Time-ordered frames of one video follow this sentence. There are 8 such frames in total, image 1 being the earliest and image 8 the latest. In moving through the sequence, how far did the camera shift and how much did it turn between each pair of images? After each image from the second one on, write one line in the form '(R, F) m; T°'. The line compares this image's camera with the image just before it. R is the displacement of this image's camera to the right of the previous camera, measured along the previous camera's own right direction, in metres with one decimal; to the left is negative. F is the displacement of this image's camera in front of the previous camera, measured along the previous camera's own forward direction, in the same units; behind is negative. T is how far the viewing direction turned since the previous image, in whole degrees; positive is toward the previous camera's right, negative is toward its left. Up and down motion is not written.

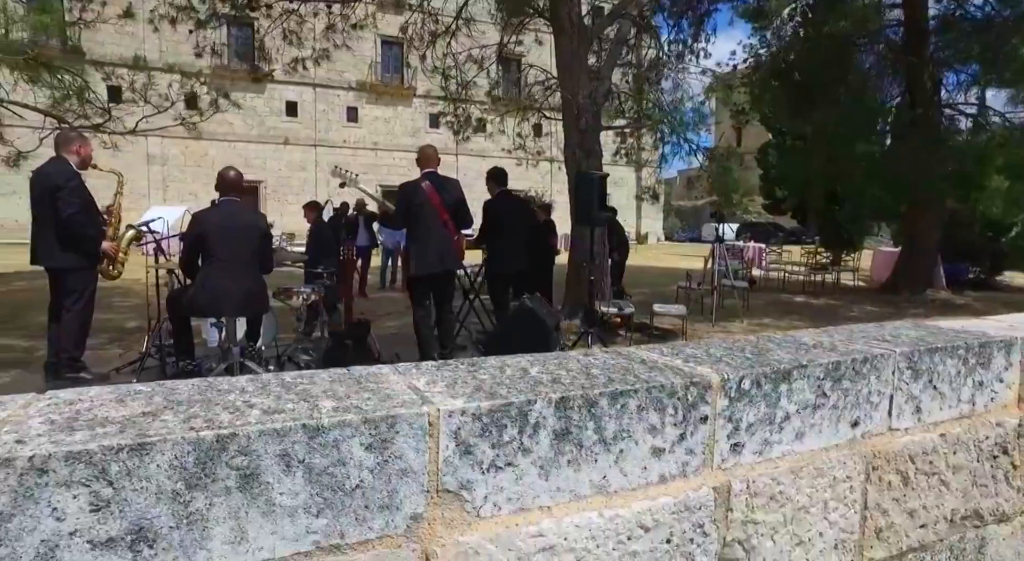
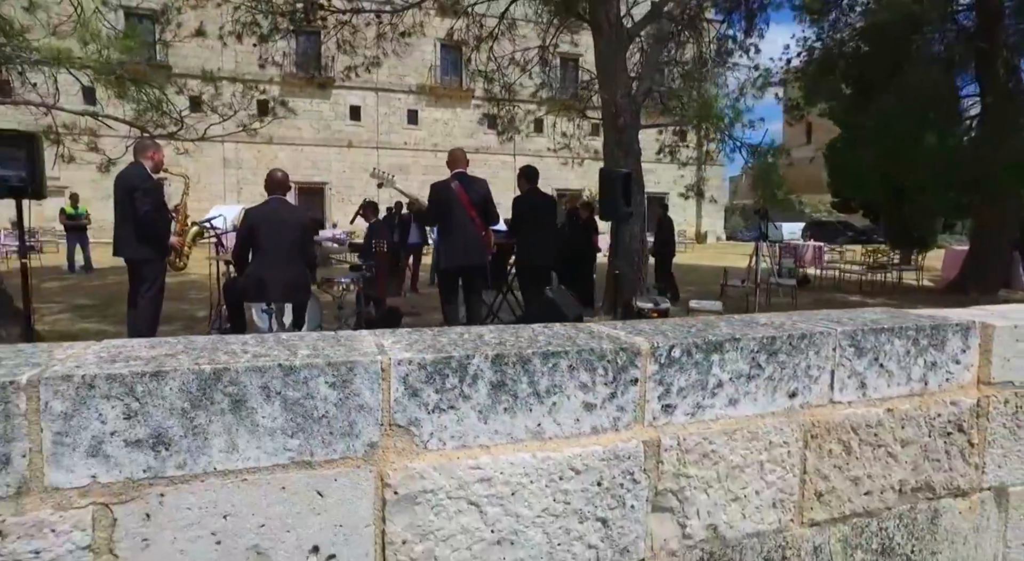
(+0.2, -0.2) m; -6°
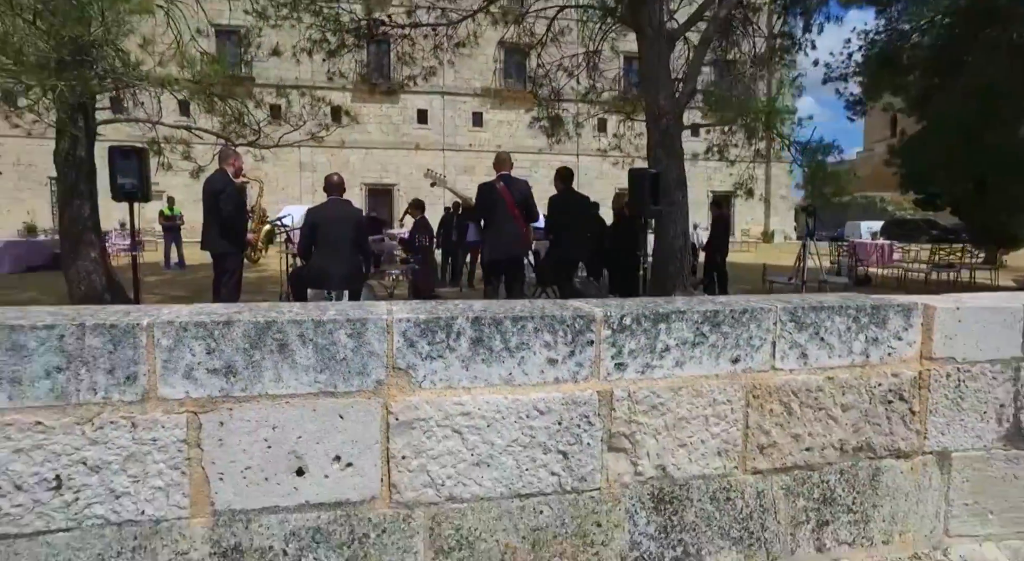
(+0.2, -0.3) m; -6°
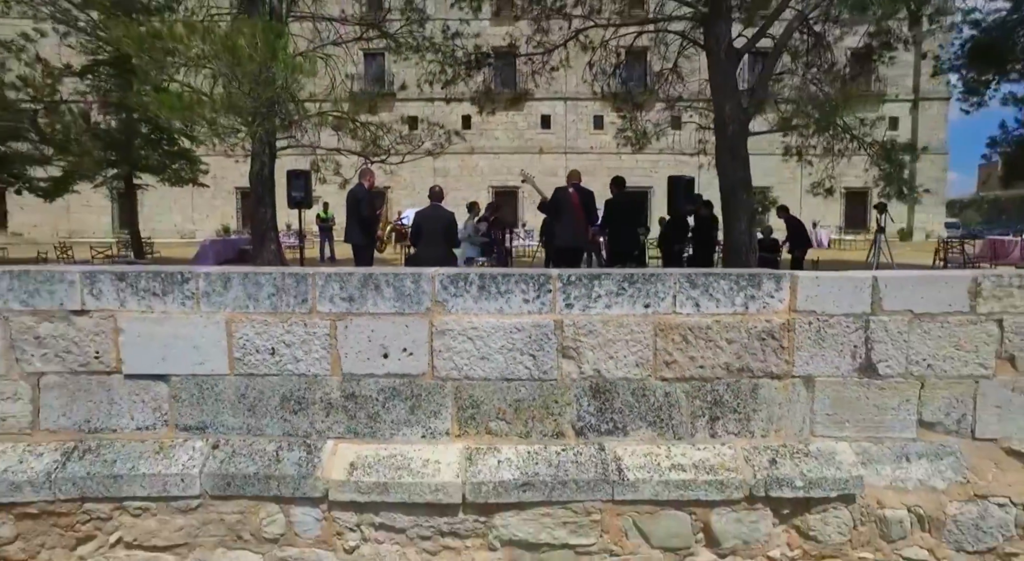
(+0.5, -0.9) m; -12°
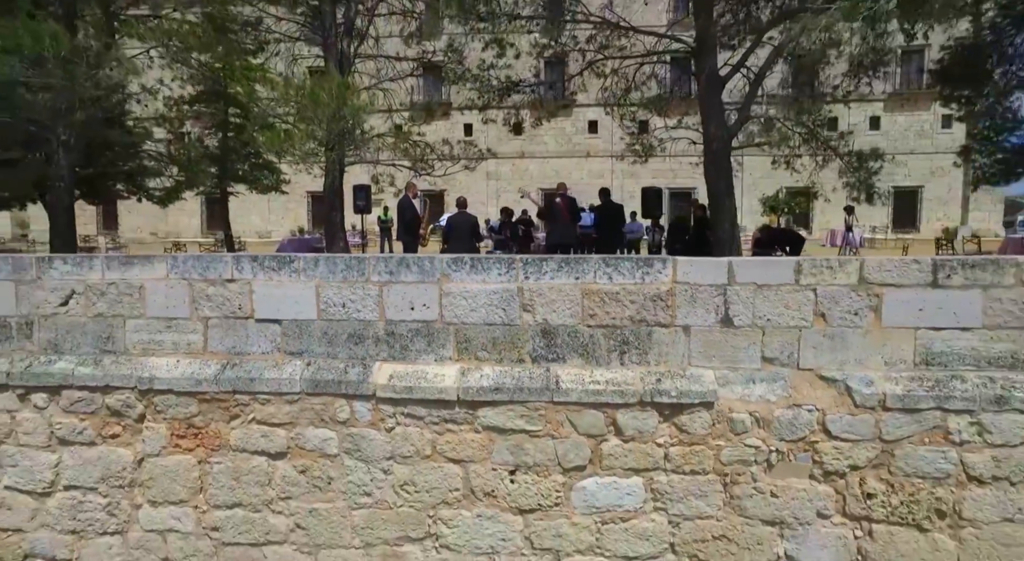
(+0.5, -1.3) m; -6°
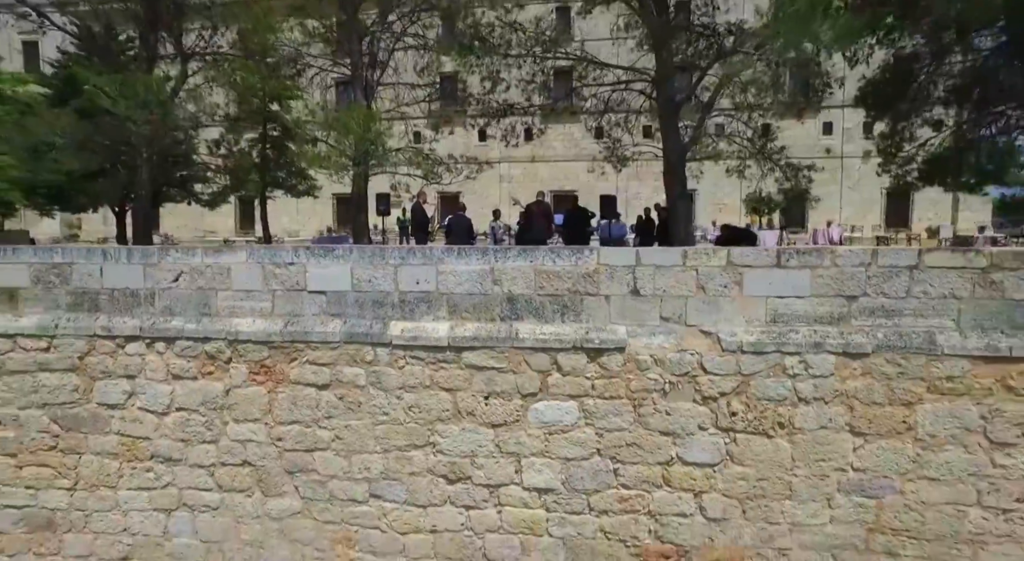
(+0.4, -1.5) m; -2°
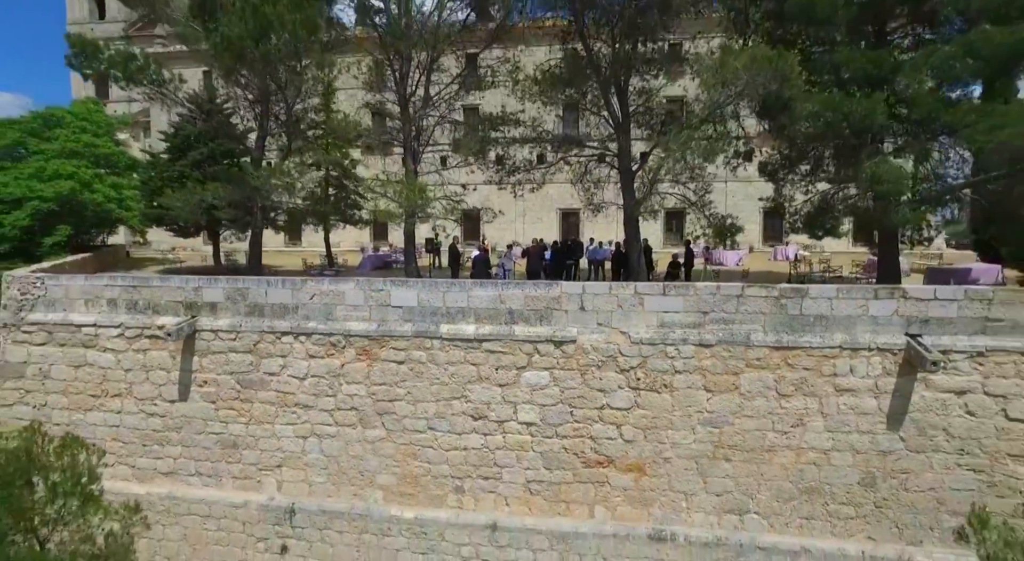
(+0.3, -3.5) m; -2°
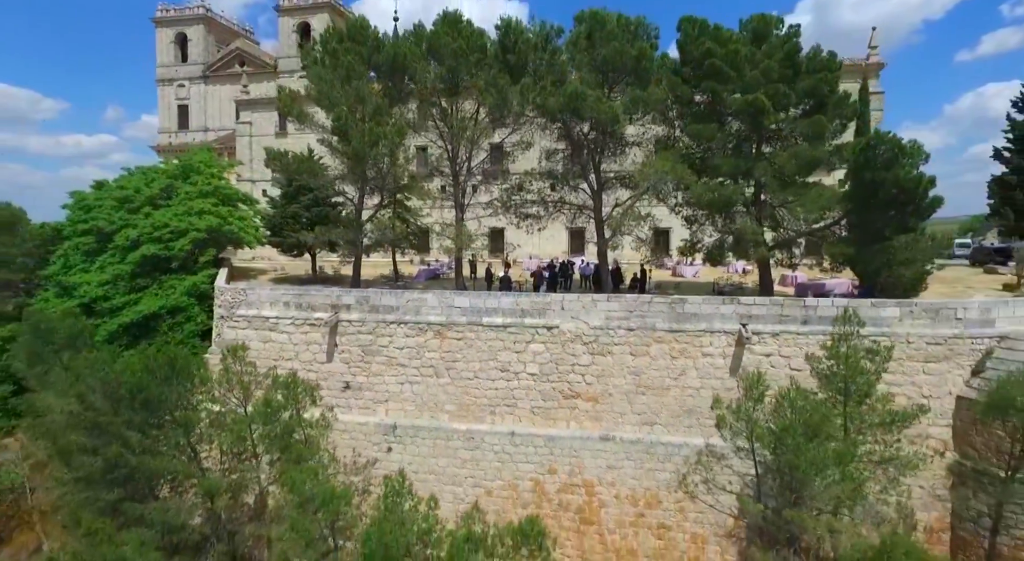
(+0.2, -6.2) m; -2°
